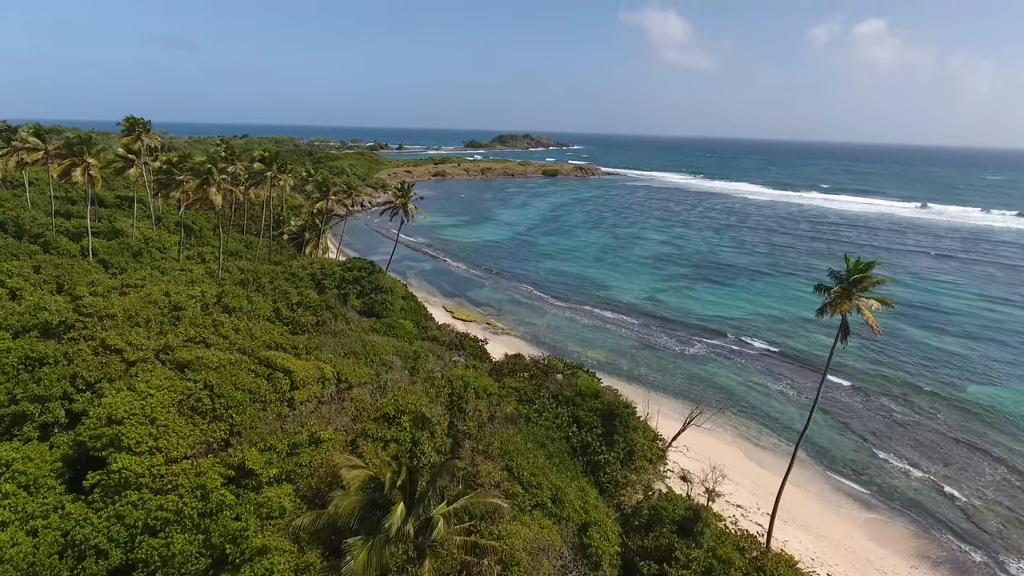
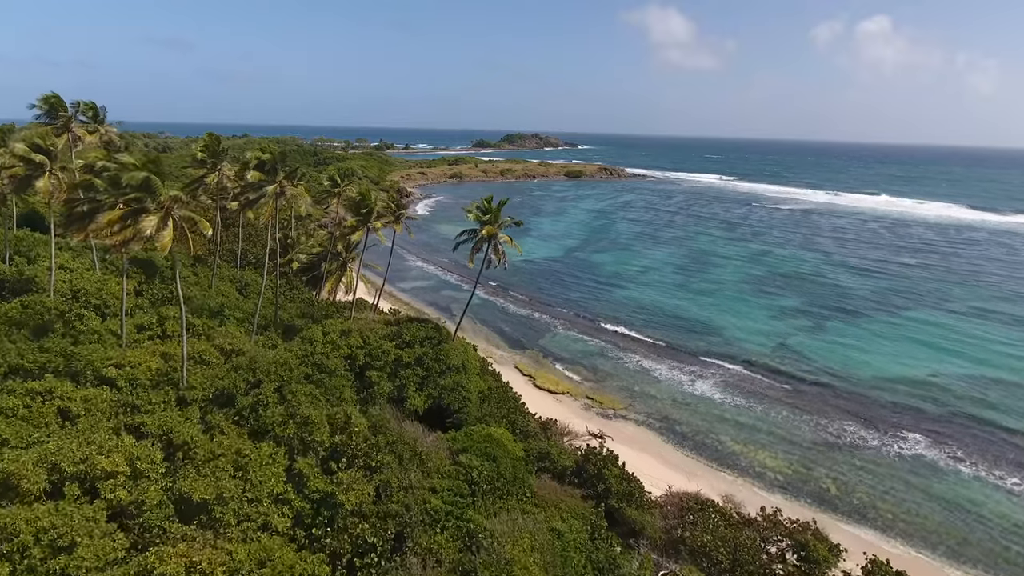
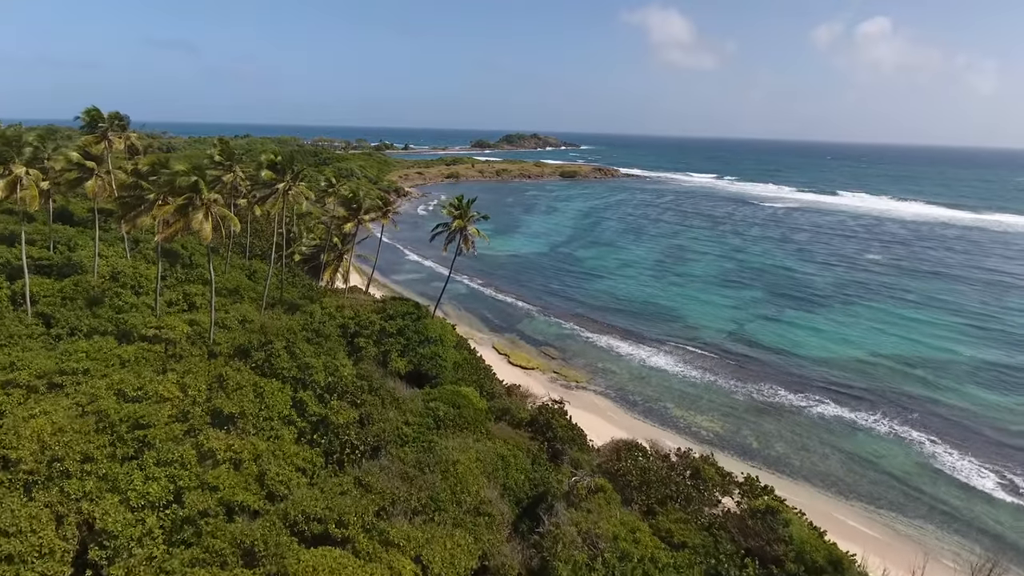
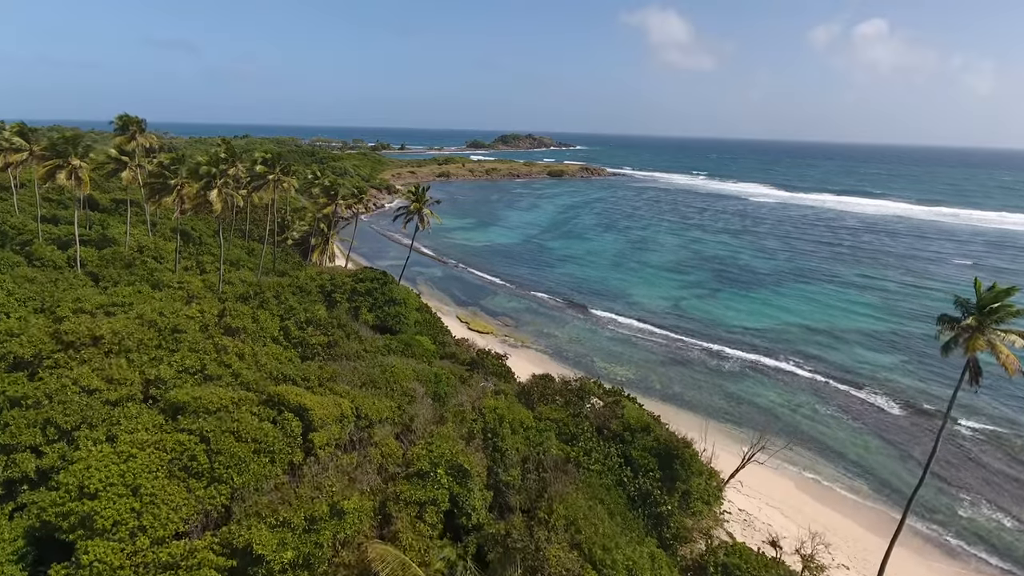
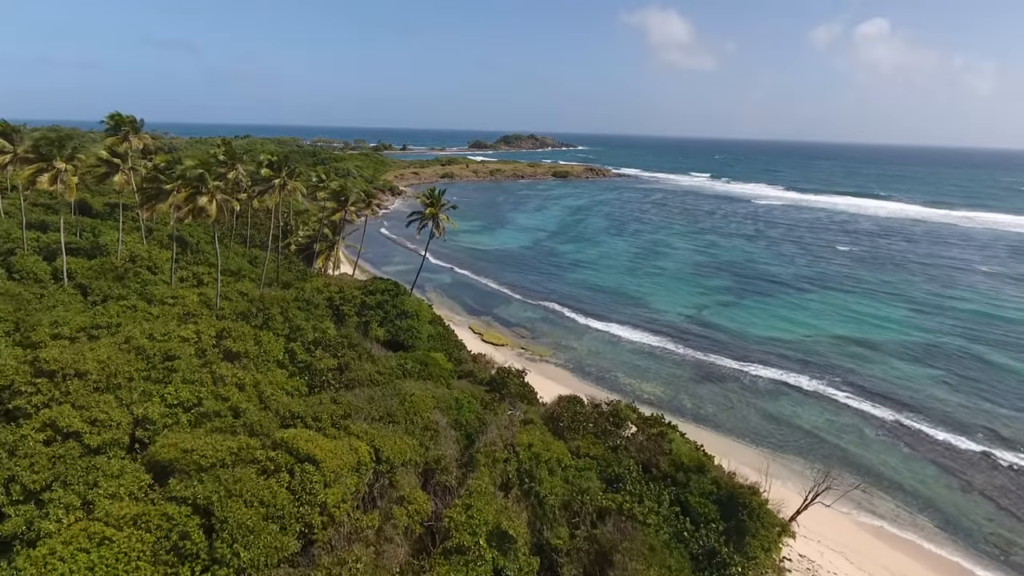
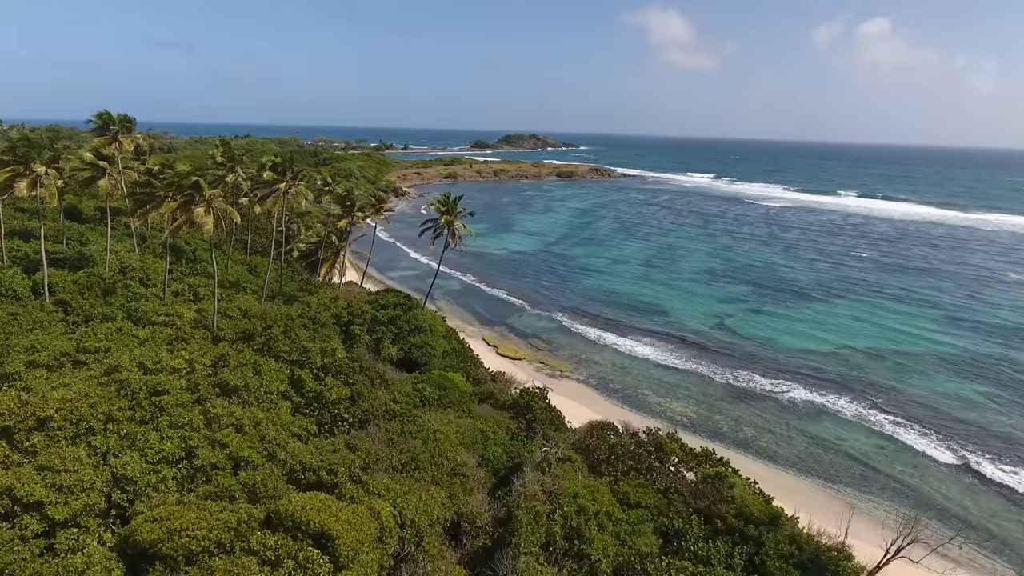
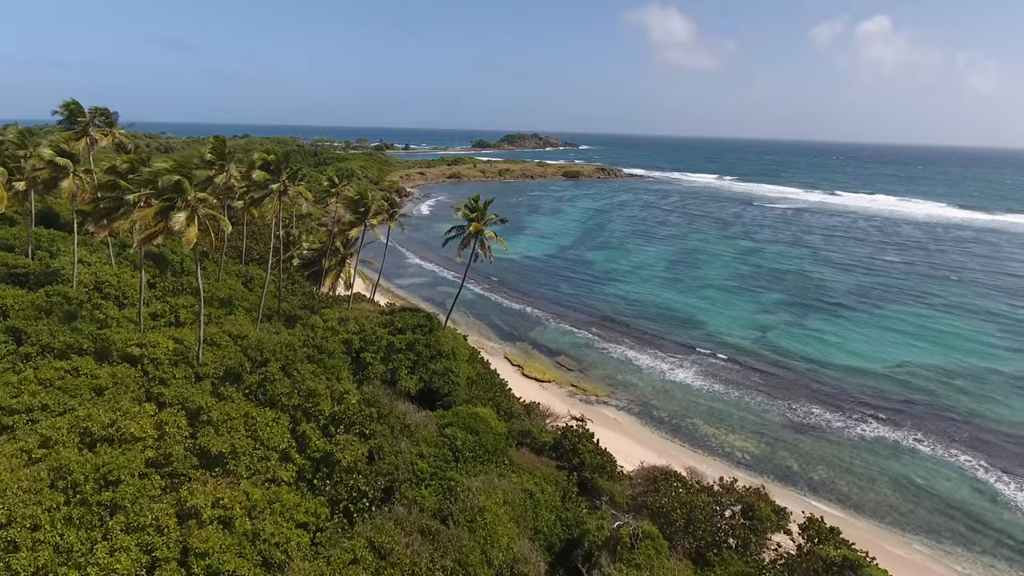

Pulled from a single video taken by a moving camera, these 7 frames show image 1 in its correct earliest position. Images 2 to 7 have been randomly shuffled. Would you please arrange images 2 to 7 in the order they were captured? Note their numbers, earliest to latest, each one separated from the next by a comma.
4, 5, 6, 3, 7, 2
